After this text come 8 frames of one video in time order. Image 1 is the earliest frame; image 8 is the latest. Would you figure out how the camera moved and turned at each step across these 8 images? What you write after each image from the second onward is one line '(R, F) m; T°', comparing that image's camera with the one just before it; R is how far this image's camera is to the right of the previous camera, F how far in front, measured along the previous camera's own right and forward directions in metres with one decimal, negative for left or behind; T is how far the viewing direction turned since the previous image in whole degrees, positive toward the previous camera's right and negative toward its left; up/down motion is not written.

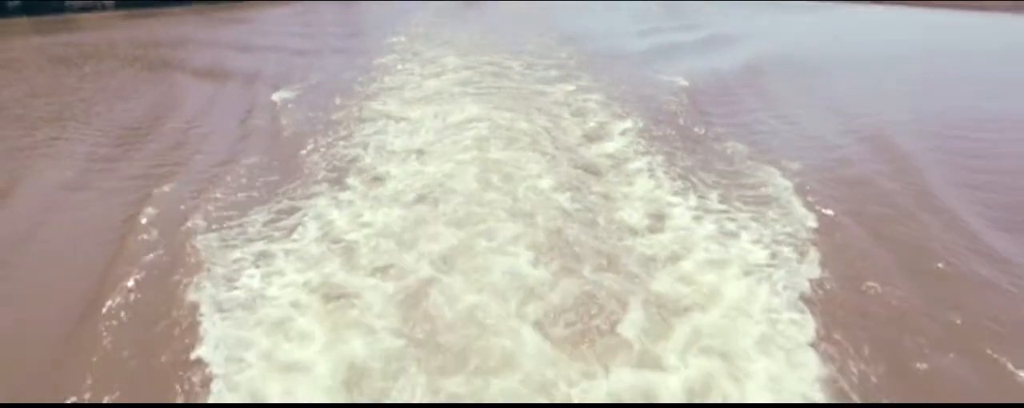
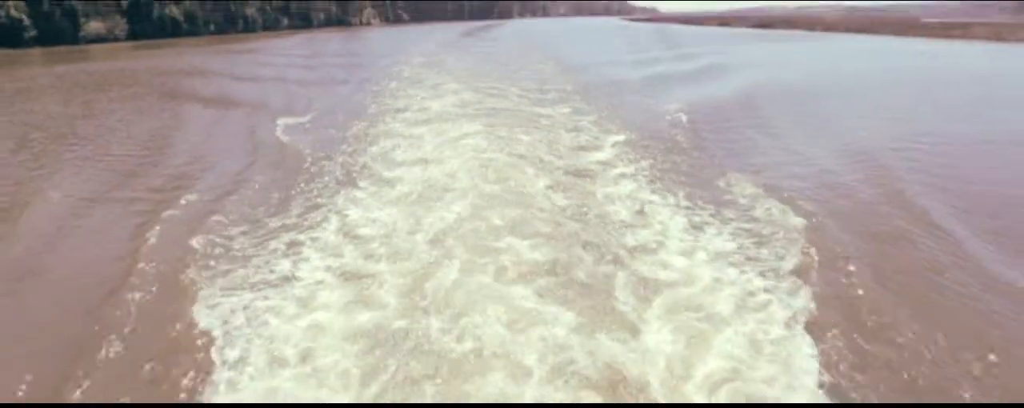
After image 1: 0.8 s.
(+1.7, -1.1) m; -7°
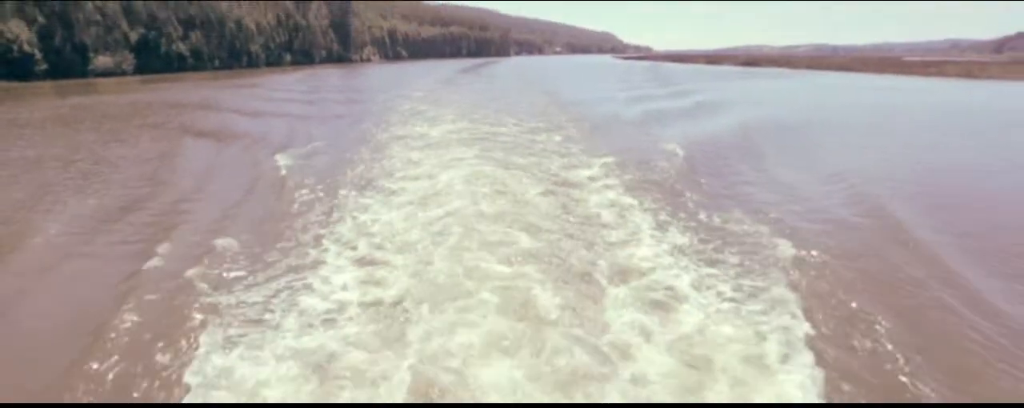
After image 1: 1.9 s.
(0.0, -0.7) m; 0°
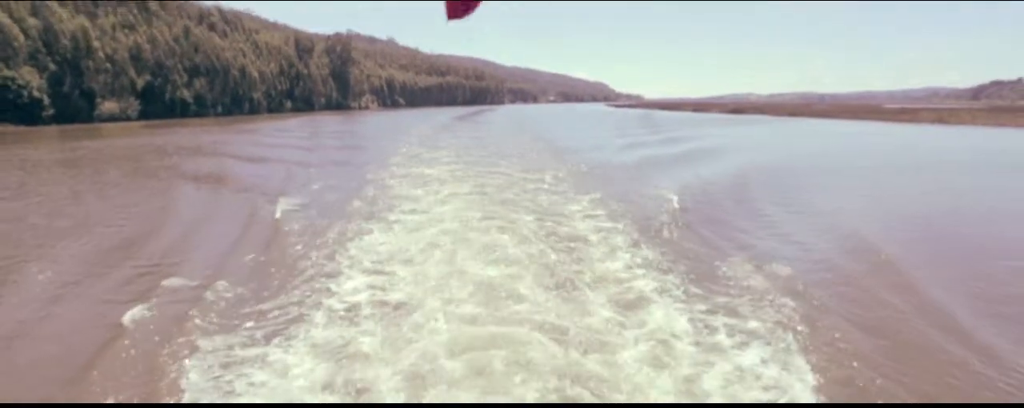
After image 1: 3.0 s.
(0.0, -0.7) m; 0°
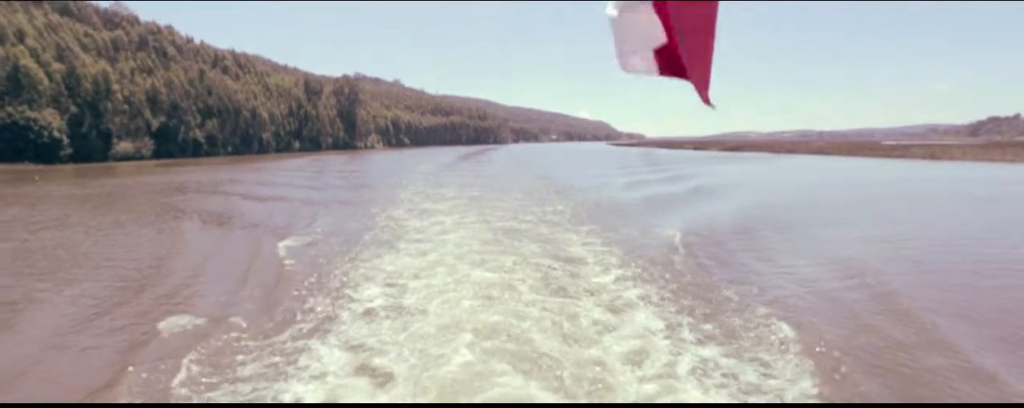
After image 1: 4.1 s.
(+0.1, -0.7) m; 0°
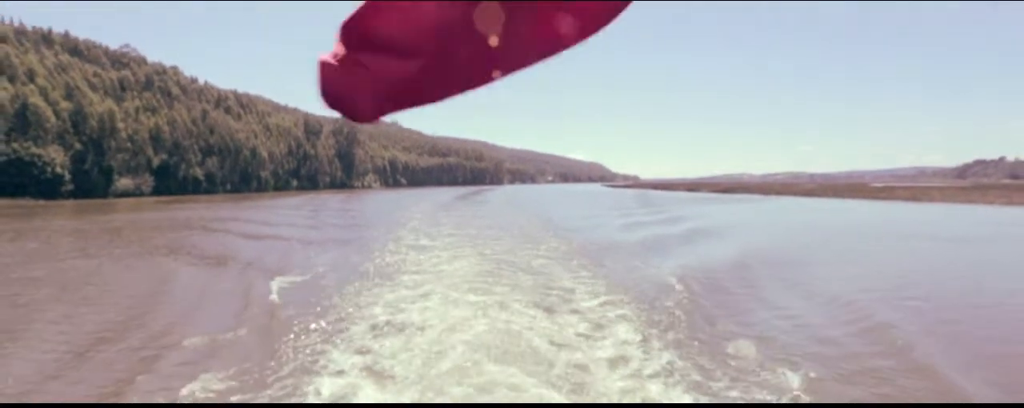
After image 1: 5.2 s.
(0.0, -0.5) m; 0°
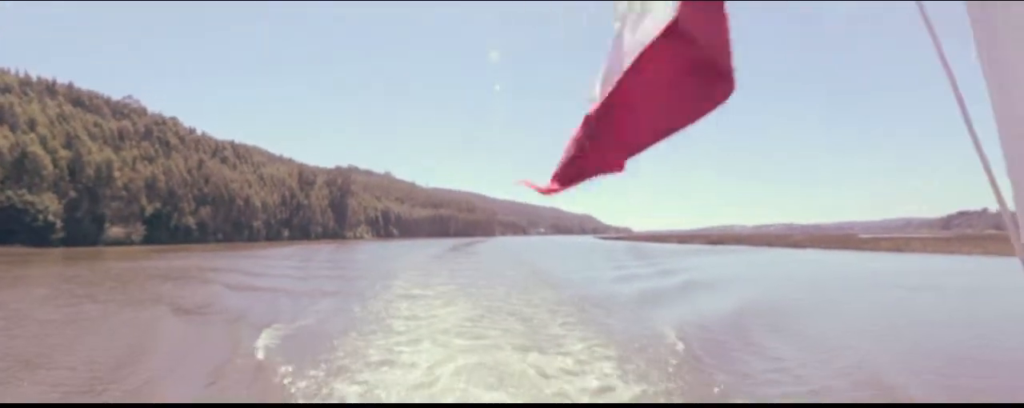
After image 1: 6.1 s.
(0.0, -0.3) m; +1°
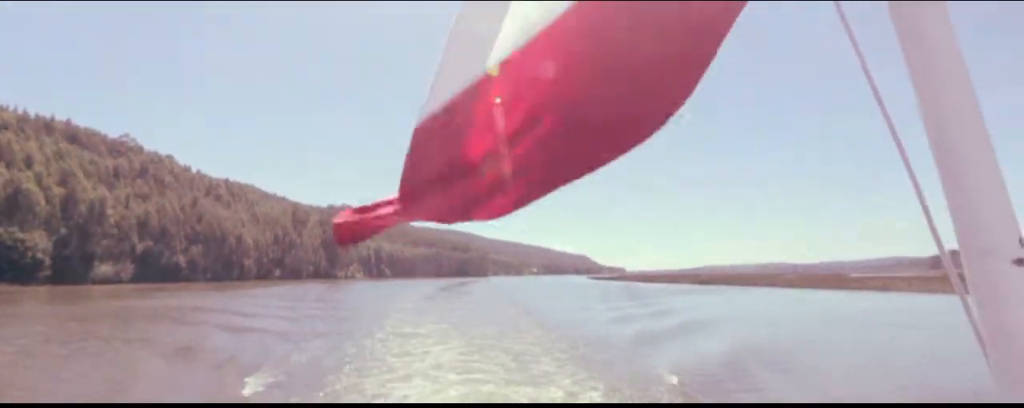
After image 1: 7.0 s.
(0.0, -0.1) m; +1°
